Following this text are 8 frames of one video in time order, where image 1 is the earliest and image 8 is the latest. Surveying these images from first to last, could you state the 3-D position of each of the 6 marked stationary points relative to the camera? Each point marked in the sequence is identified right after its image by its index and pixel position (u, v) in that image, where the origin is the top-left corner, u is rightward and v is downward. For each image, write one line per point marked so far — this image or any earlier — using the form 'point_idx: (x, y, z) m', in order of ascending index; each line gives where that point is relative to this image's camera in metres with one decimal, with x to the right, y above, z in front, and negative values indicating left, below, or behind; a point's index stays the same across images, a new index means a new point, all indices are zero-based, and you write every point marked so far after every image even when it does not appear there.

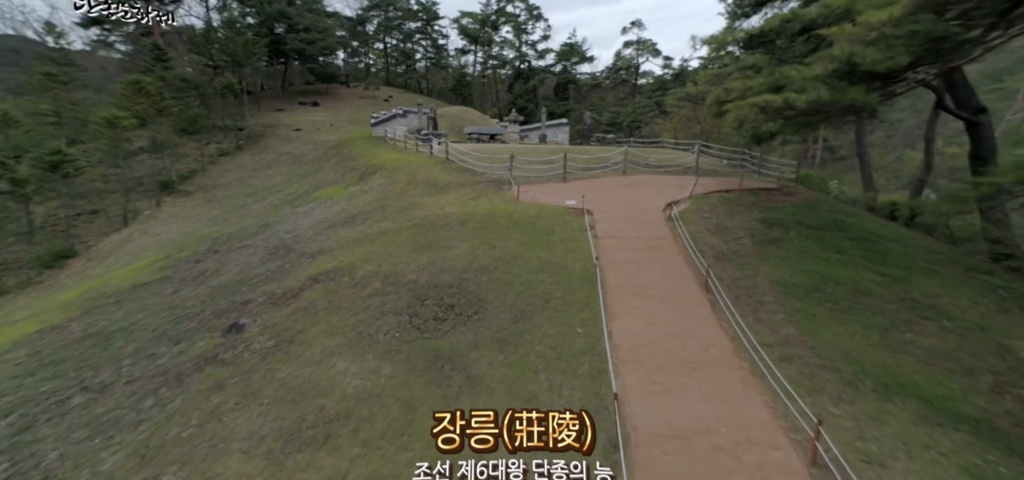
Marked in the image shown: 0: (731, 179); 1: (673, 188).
0: (+6.8, +1.8, +13.3) m
1: (+4.6, +1.5, +12.4) m
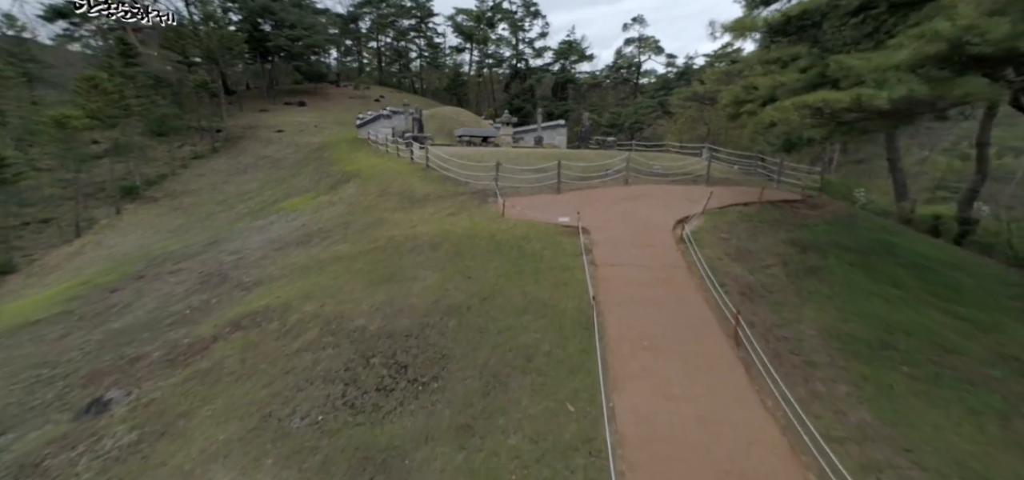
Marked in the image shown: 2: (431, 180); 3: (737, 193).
0: (+6.5, +1.3, +11.9) m
1: (+4.3, +1.0, +10.9) m
2: (-2.3, +1.6, +11.8) m
3: (+6.0, +1.2, +11.5) m
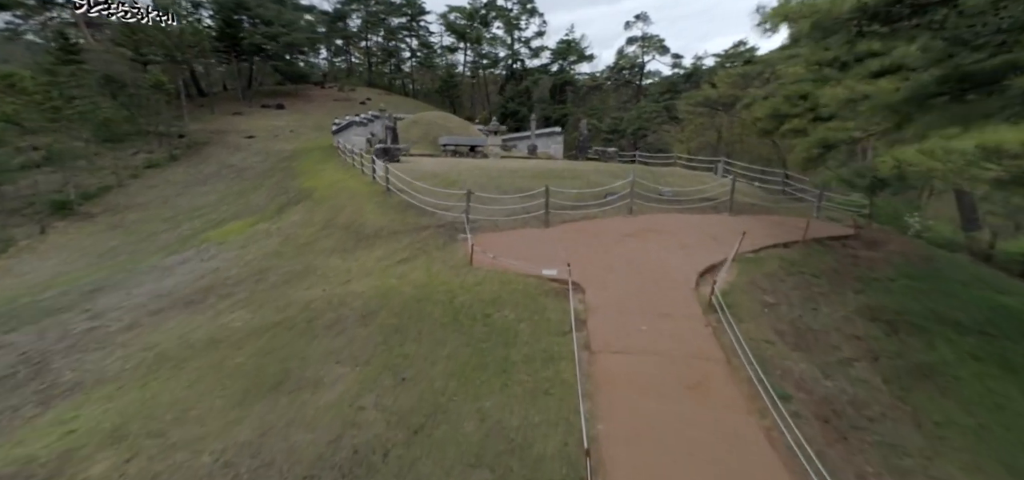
0: (+6.0, +0.4, +9.5) m
1: (+3.8, +0.1, +8.6) m
2: (-2.8, +0.7, +9.5) m
3: (+5.5, +0.2, +9.1) m
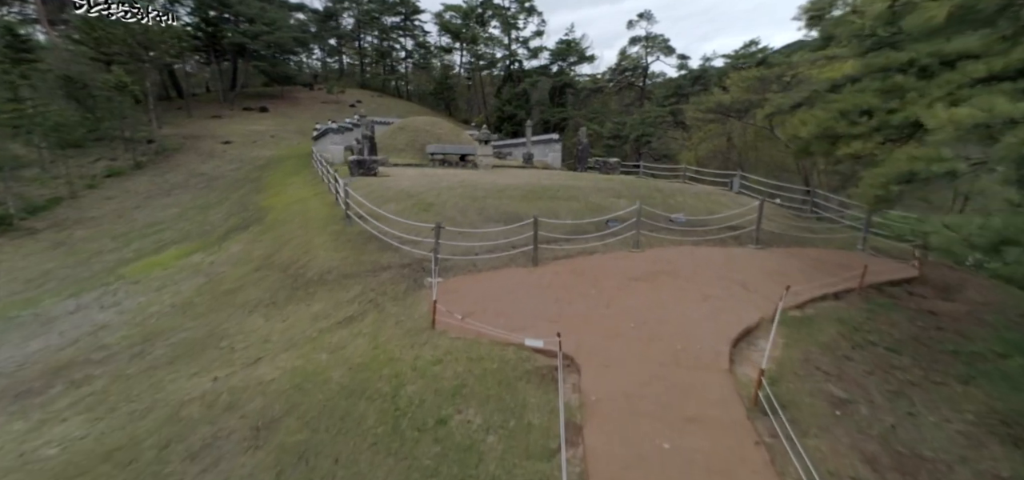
0: (+5.7, -0.4, +7.8) m
1: (+3.5, -0.7, +6.8) m
2: (-3.1, 0.0, +7.8) m
3: (+5.2, -0.5, +7.4) m
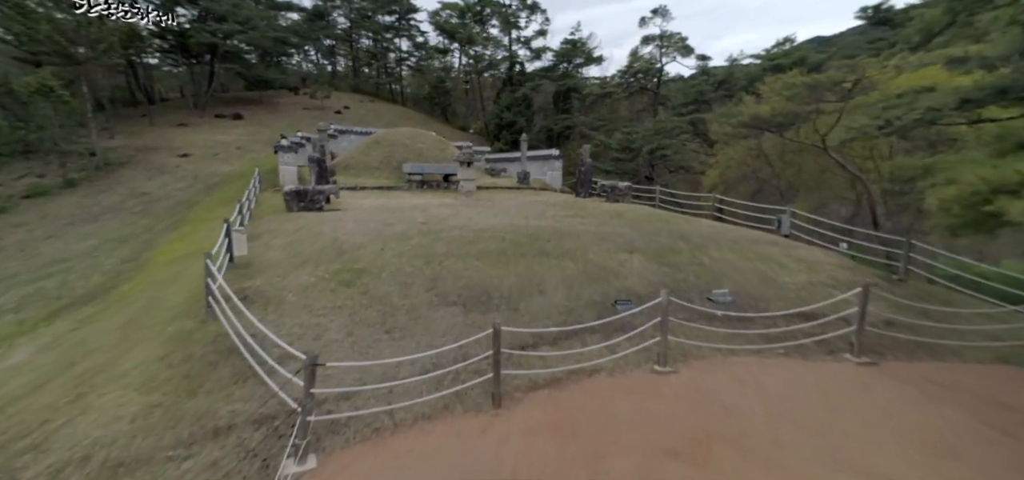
0: (+5.1, -1.8, +4.4) m
1: (+2.8, -2.0, +3.5) m
2: (-3.7, -1.3, +4.5) m
3: (+4.6, -1.9, +4.0) m
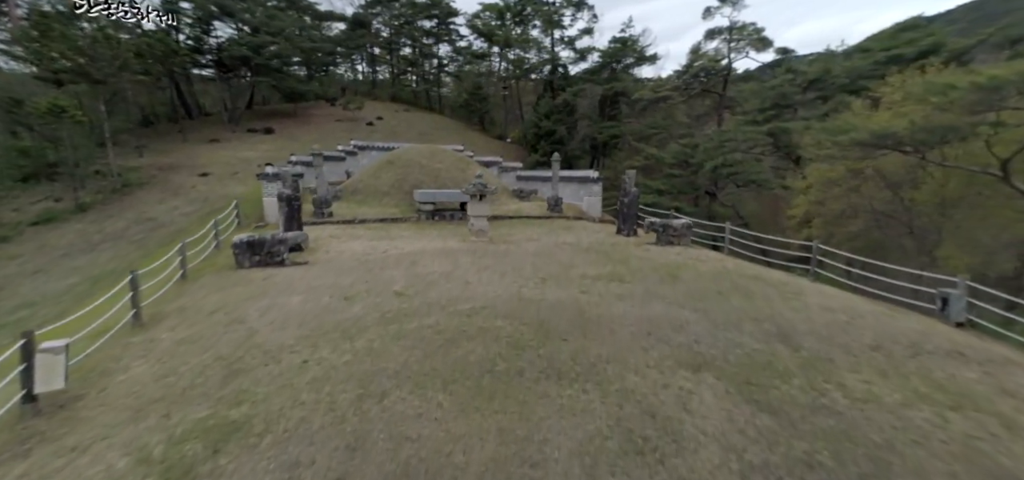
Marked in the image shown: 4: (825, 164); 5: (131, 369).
0: (+4.5, -3.2, +0.6) m
1: (+2.1, -3.4, -0.1) m
2: (-4.3, -2.6, +1.7) m
3: (+3.9, -3.3, +0.3) m
4: (+9.7, +2.4, +13.1) m
5: (-4.5, -1.6, +5.1) m
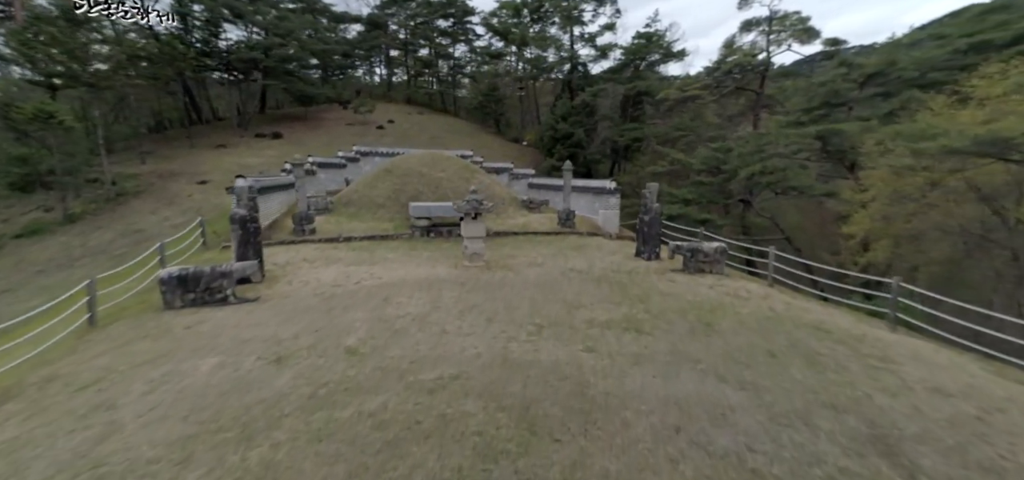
0: (+3.9, -3.8, -1.5) m
1: (+1.5, -4.0, -2.0) m
2: (-4.8, -3.2, +0.1) m
3: (+3.3, -3.9, -1.8) m
4: (+9.8, +1.8, +10.8) m
5: (-4.9, -2.2, +3.4) m
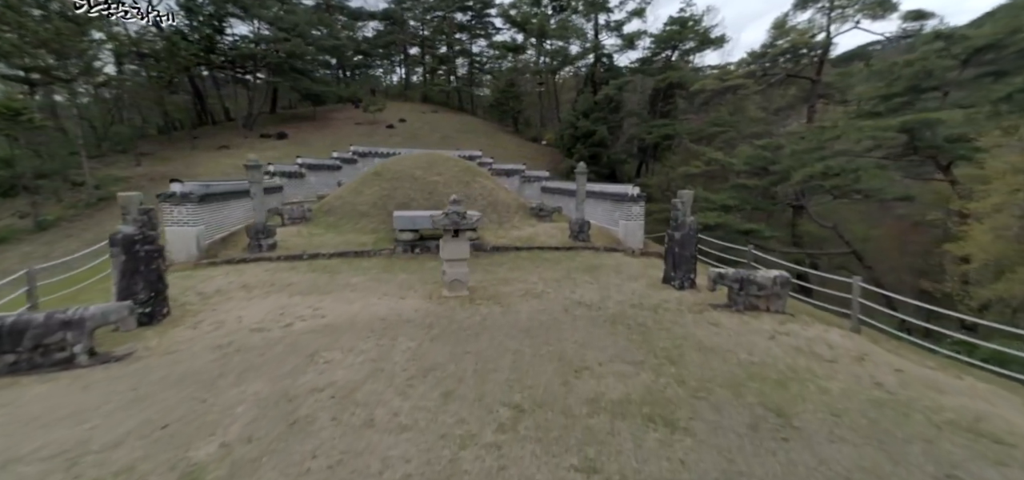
0: (+2.9, -4.3, -4.2) m
1: (+0.5, -4.5, -4.6) m
2: (-5.7, -3.6, -2.1) m
3: (+2.3, -4.4, -4.4) m
4: (+9.6, +1.2, +7.7) m
5: (-5.6, -2.6, +1.3) m
